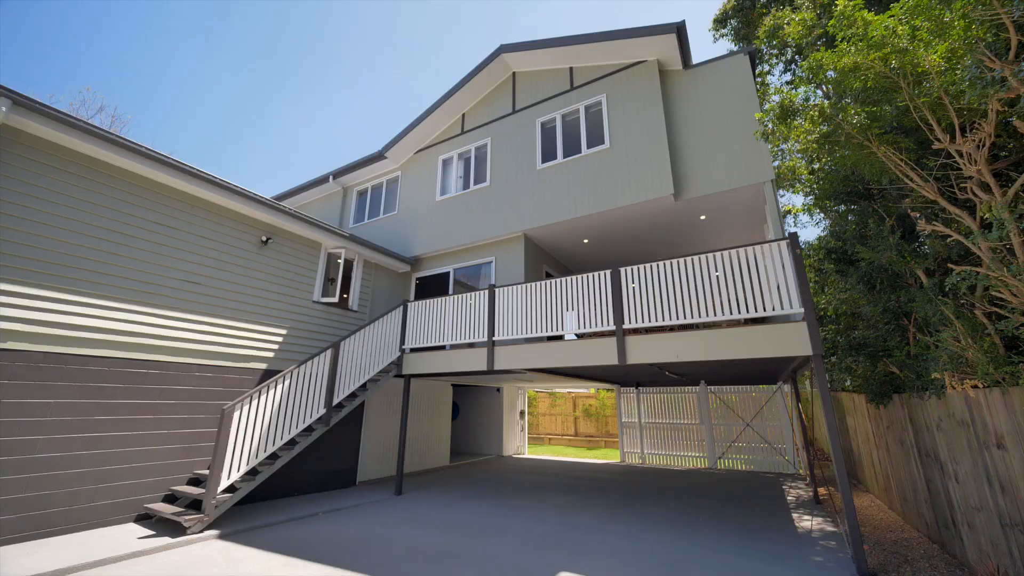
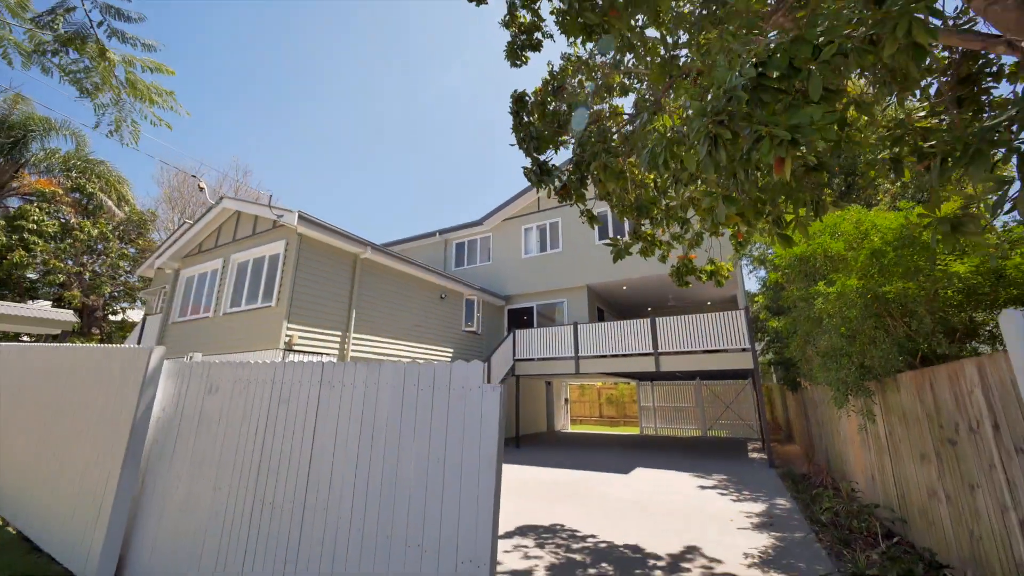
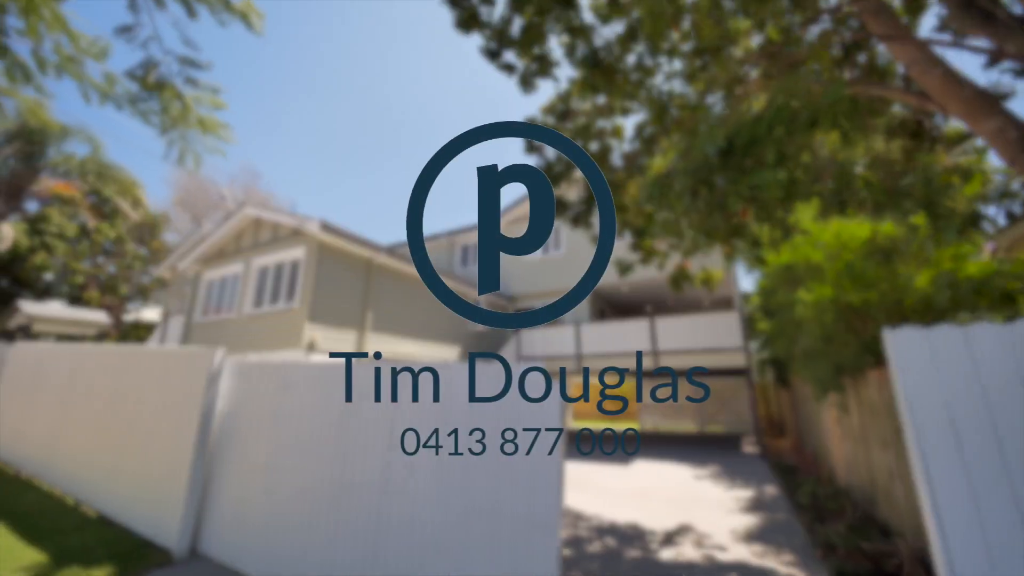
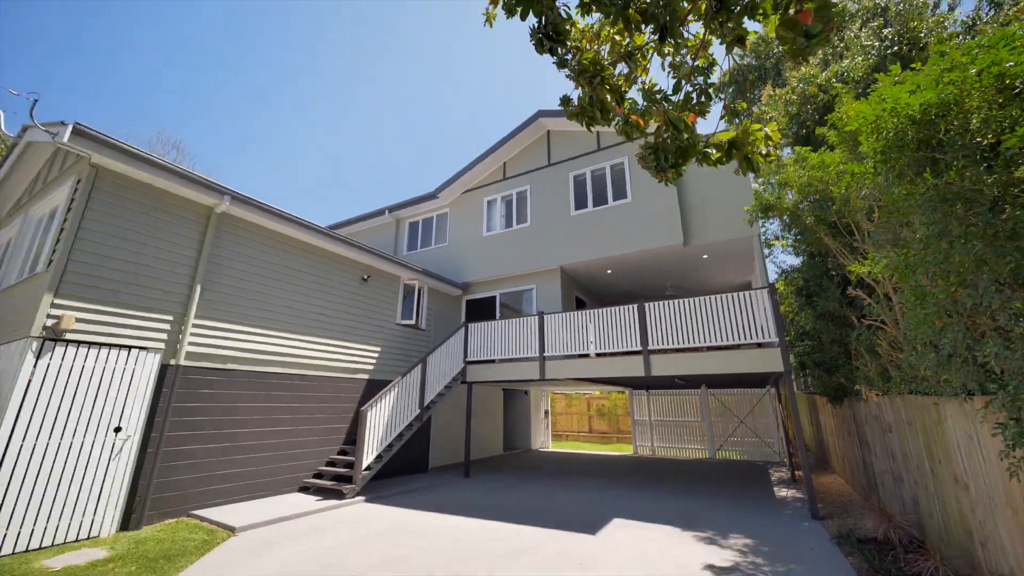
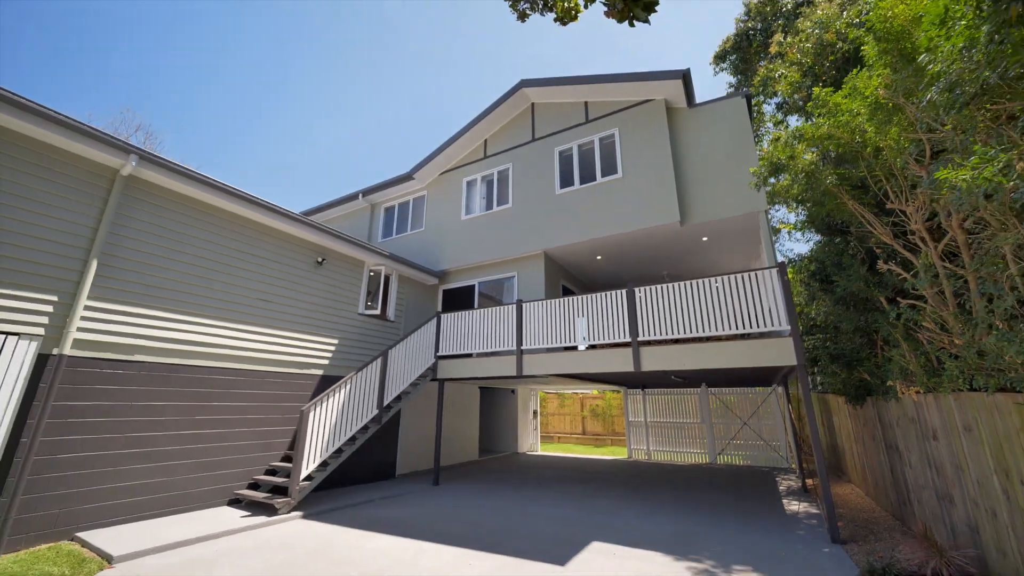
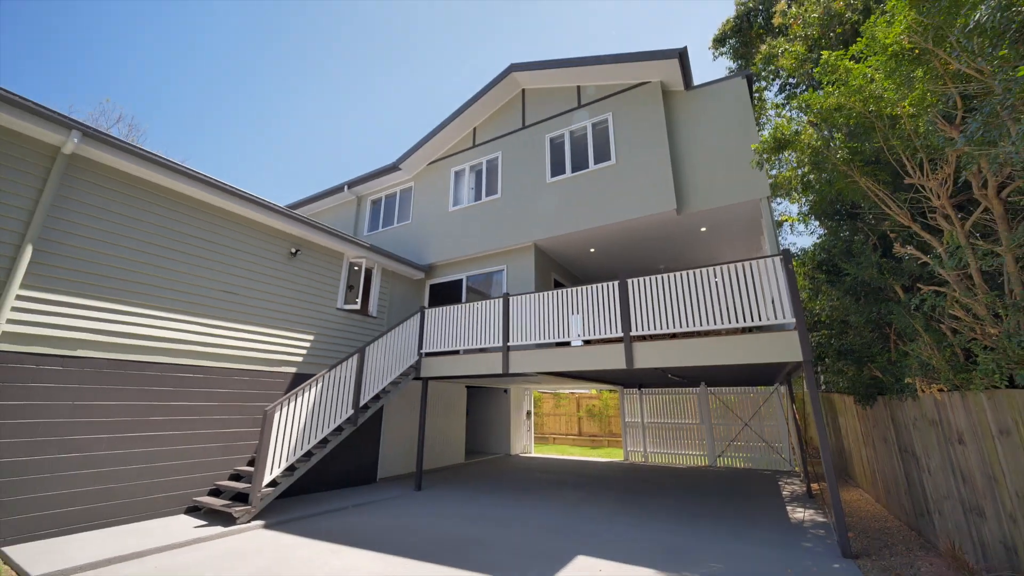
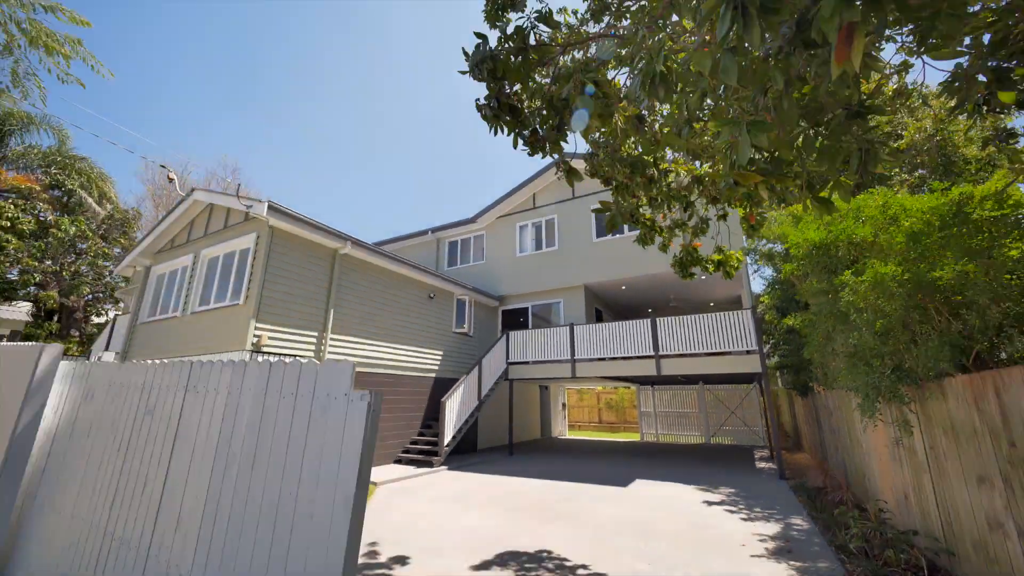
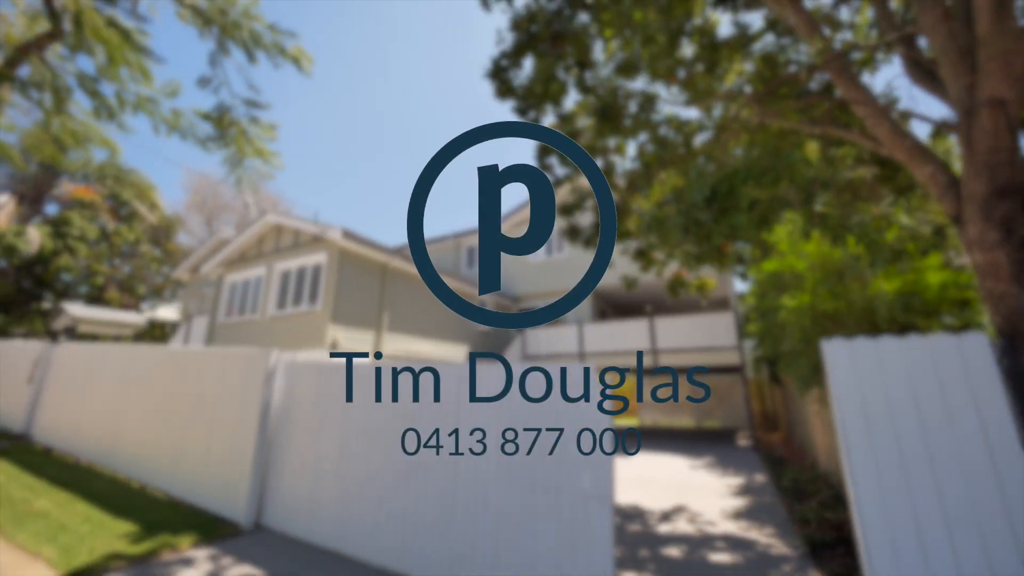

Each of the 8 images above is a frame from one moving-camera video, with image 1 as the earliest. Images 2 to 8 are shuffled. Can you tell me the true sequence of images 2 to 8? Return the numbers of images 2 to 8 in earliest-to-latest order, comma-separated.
6, 5, 4, 7, 2, 3, 8
